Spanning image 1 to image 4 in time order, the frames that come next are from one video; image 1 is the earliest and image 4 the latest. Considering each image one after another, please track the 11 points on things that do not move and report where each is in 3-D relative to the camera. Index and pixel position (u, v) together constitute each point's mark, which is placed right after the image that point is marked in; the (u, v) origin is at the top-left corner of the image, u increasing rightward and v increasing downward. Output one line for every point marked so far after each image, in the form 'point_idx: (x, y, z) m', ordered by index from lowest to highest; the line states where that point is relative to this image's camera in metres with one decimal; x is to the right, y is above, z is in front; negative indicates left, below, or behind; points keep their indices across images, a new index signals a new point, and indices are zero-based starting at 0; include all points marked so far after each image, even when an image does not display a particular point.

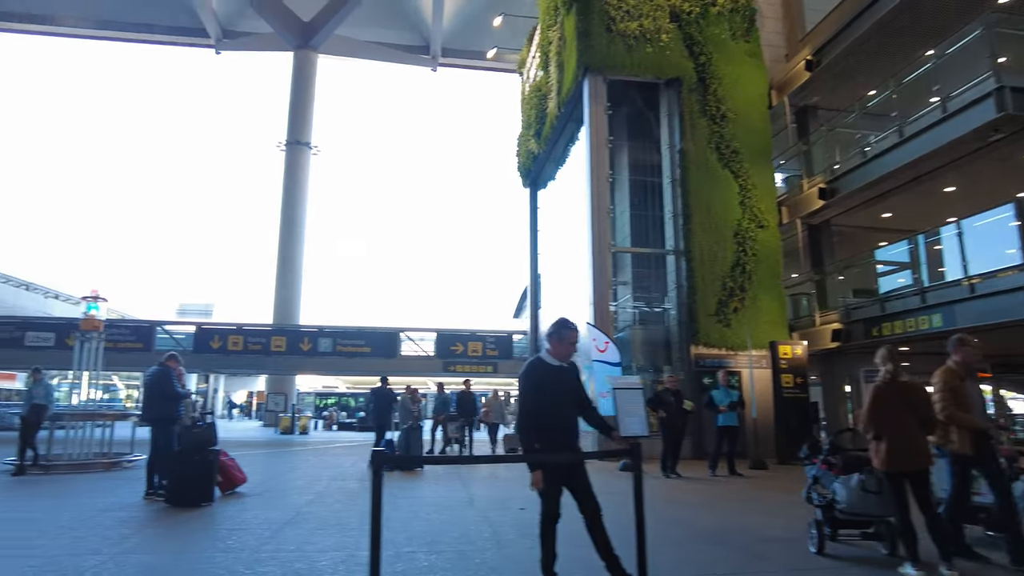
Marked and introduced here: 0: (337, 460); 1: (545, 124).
0: (-3.0, -3.0, +11.5) m
1: (+0.8, +4.0, +16.2) m
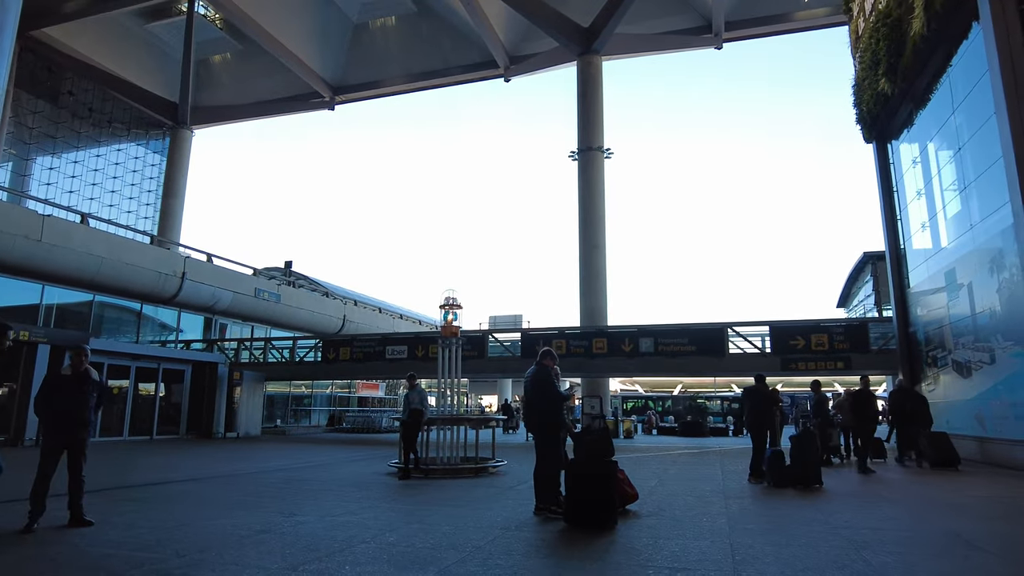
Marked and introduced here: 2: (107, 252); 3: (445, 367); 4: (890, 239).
0: (+2.9, -2.8, +10.1) m
1: (+7.7, +4.6, +13.0) m
2: (-11.8, +1.1, +19.3) m
3: (-1.1, -1.2, +10.7) m
4: (+9.1, +1.2, +16.0) m
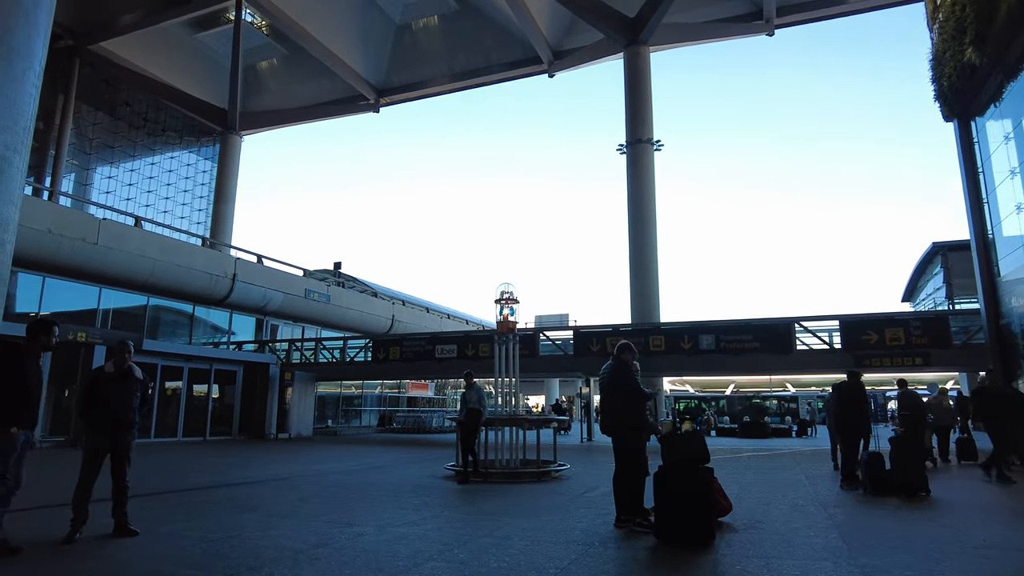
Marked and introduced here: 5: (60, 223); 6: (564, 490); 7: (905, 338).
0: (+3.8, -2.6, +9.3) m
1: (+8.7, +4.8, +11.9) m
2: (-10.3, +1.0, +19.4) m
3: (-0.2, -1.1, +10.1) m
4: (+10.3, +1.4, +14.7) m
5: (-11.5, +1.6, +16.8) m
6: (+0.6, -2.3, +7.5) m
7: (+9.8, -1.2, +16.5) m
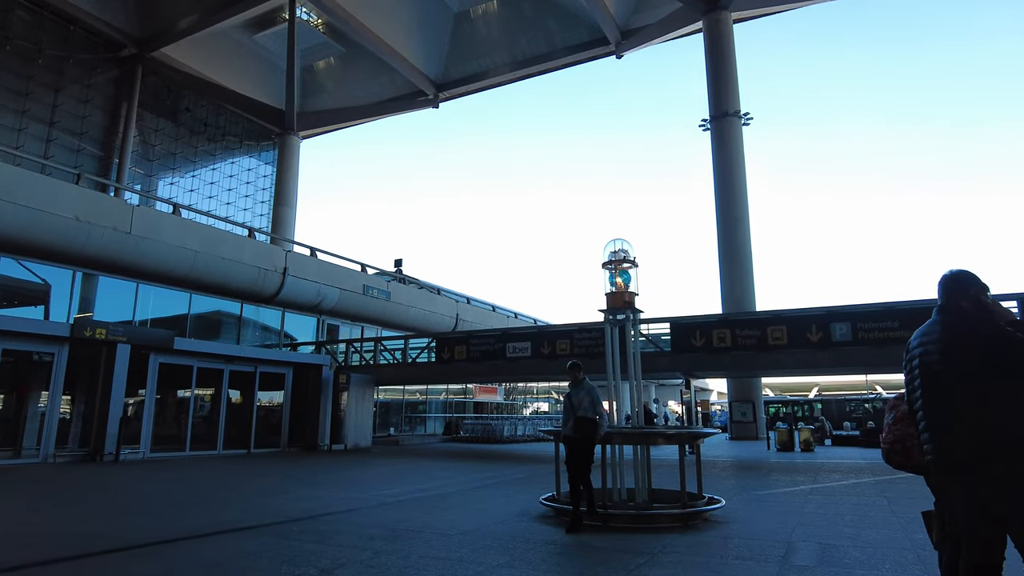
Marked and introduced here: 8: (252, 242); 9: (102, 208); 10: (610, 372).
0: (+5.0, -2.1, +6.1) m
1: (+10.0, +5.4, +8.3) m
2: (-8.2, +1.1, +17.5) m
3: (+1.1, -0.7, +7.3) m
4: (+11.9, +2.1, +10.9) m
5: (-9.6, +1.8, +15.0) m
6: (+1.6, -1.8, +4.6) m
7: (+11.6, -0.6, +12.7) m
8: (-7.5, +1.3, +19.1) m
9: (-9.5, +1.9, +15.3) m
10: (+1.0, -0.9, +7.2) m
